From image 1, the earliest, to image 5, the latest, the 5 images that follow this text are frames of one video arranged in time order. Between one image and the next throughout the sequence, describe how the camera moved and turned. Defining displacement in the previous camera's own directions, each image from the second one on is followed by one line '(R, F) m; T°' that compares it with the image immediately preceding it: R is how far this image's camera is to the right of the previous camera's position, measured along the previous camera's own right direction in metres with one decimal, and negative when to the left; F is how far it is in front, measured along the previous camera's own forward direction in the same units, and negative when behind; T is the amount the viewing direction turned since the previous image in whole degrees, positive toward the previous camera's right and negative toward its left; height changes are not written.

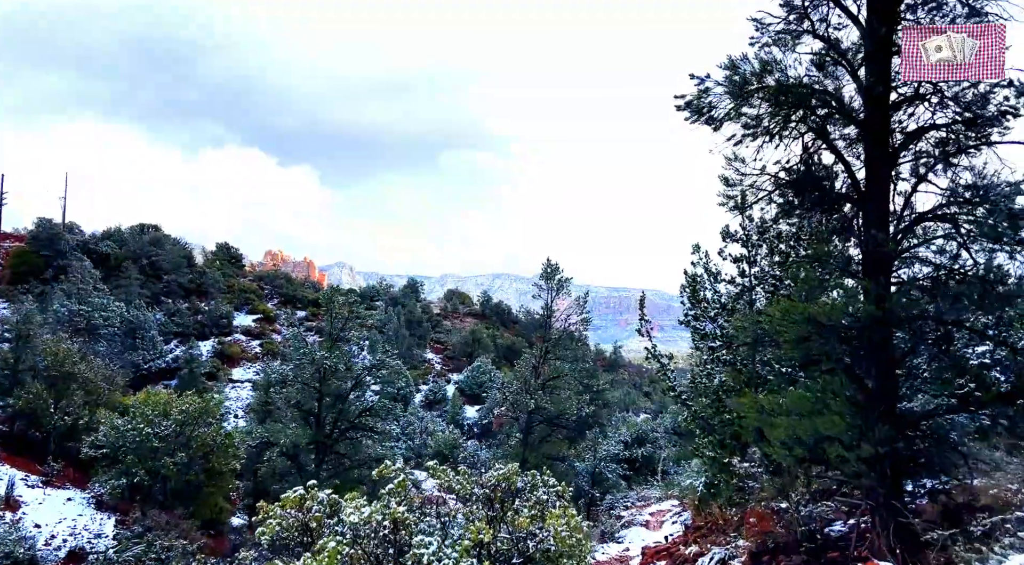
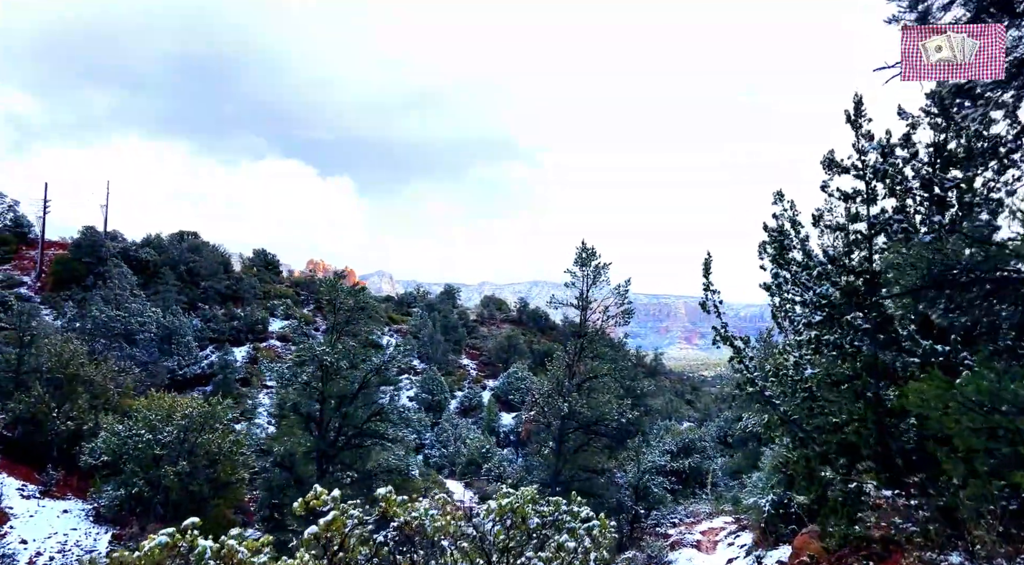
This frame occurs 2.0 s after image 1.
(+0.1, +2.0) m; -3°
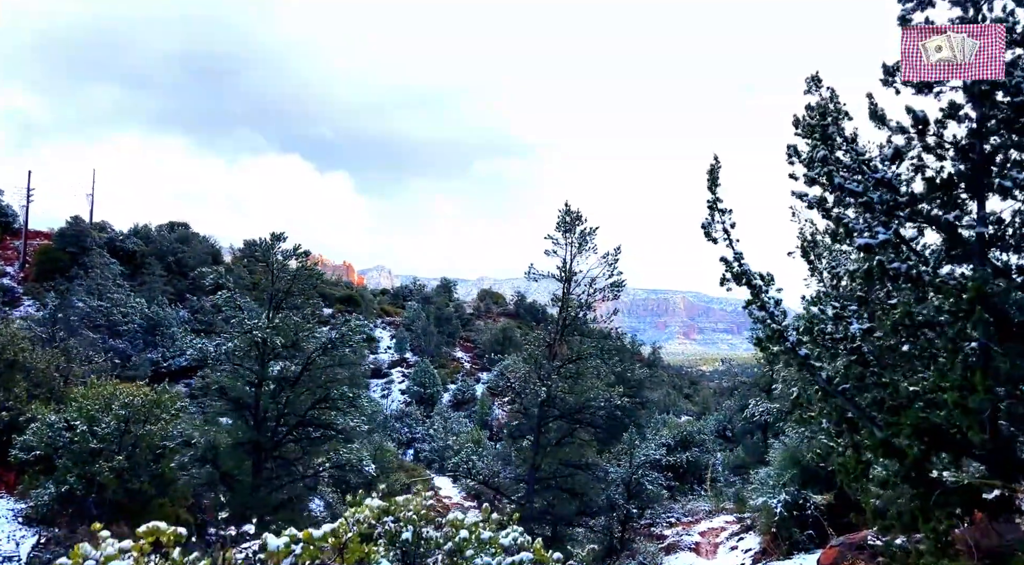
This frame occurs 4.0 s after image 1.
(+0.4, +1.9) m; 0°
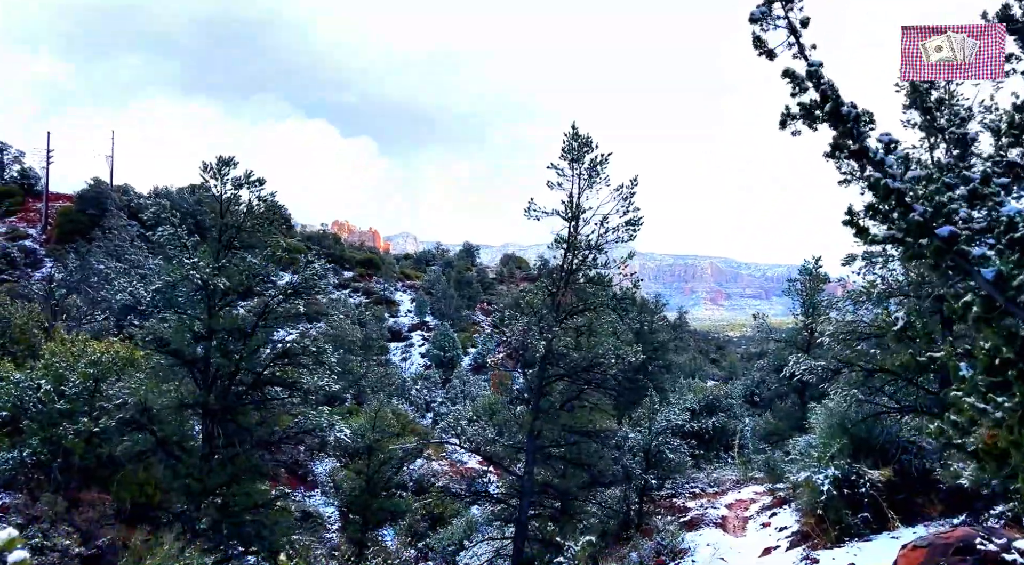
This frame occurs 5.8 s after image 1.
(+0.4, +1.8) m; -2°
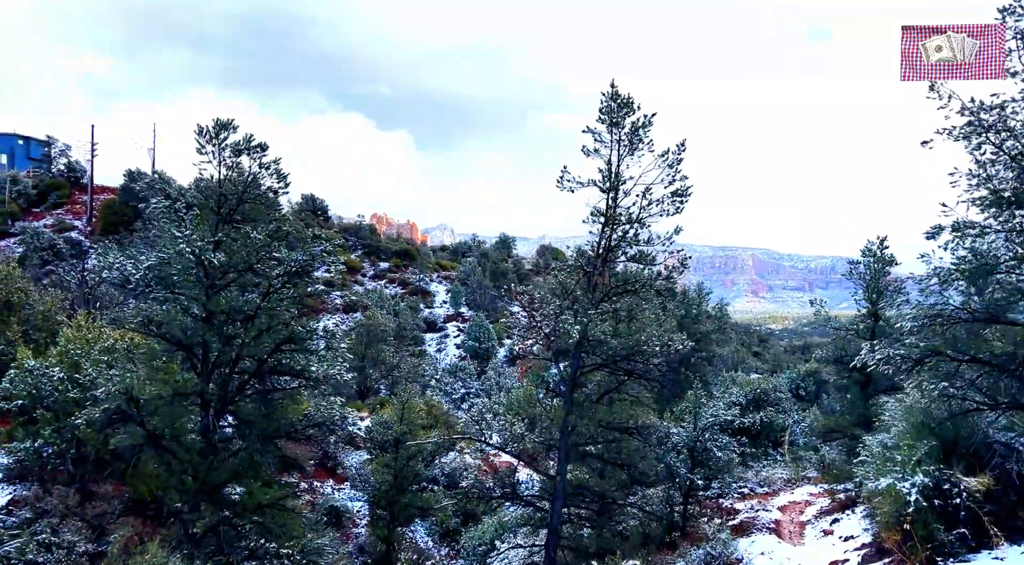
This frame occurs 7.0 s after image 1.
(+0.1, +1.1) m; -3°
